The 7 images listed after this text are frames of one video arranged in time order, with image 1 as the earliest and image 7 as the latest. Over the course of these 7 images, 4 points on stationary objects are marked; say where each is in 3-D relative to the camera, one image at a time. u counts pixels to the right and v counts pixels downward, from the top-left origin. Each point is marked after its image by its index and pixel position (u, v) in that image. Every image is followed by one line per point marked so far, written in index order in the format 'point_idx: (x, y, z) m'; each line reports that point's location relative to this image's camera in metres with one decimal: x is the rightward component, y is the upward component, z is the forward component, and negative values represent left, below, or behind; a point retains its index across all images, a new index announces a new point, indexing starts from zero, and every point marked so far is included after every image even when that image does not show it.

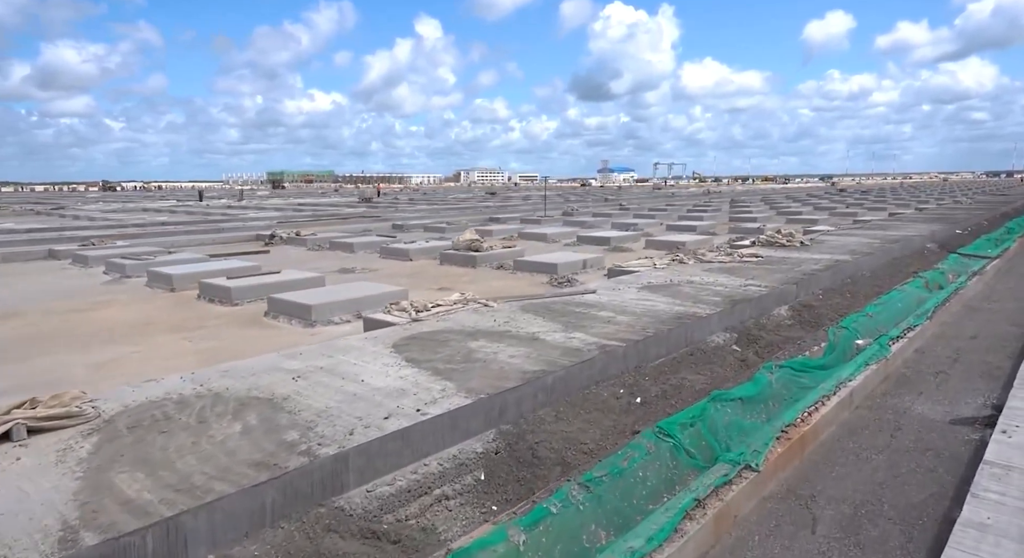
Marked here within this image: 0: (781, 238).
0: (+6.1, +0.9, +15.9) m
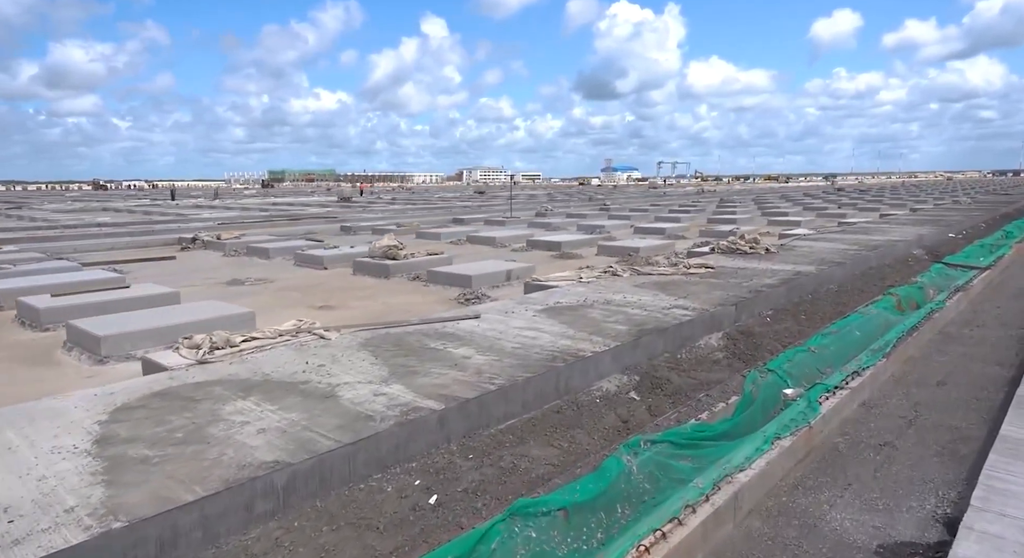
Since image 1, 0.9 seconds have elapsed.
0: (+4.7, +0.7, +14.2) m
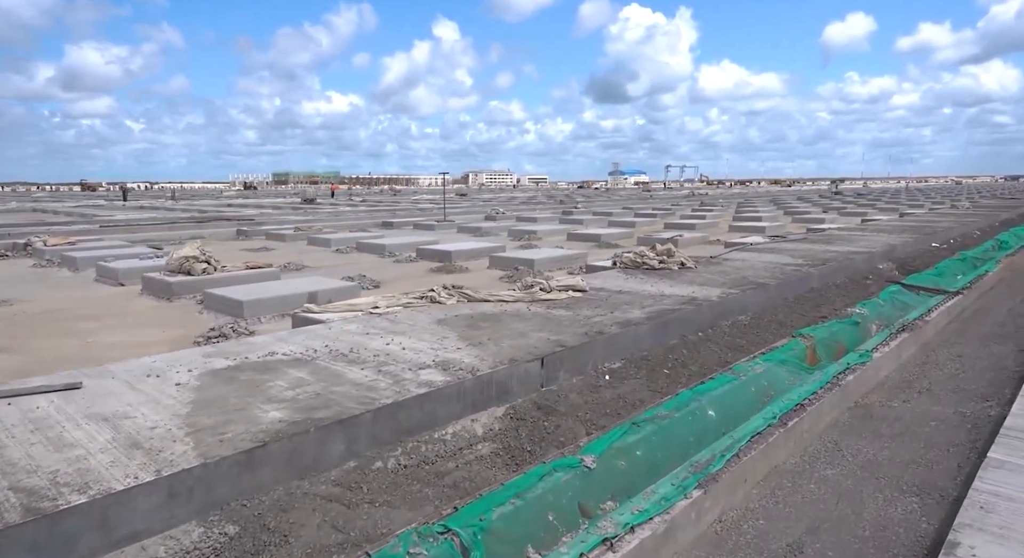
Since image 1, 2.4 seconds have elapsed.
0: (+2.3, +0.3, +11.3) m
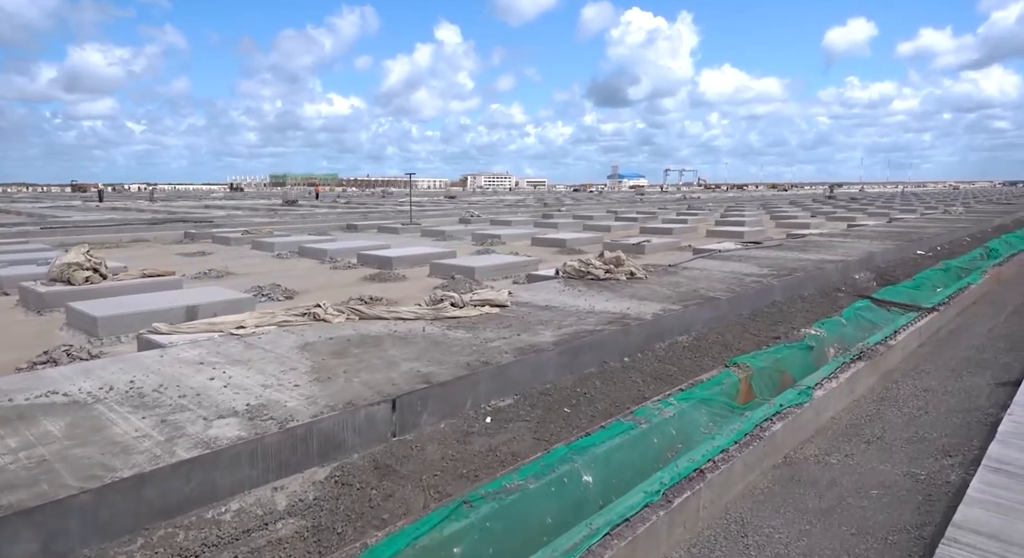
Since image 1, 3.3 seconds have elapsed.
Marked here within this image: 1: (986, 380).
0: (+1.3, +0.2, +10.2) m
1: (+4.2, -0.9, +6.1) m
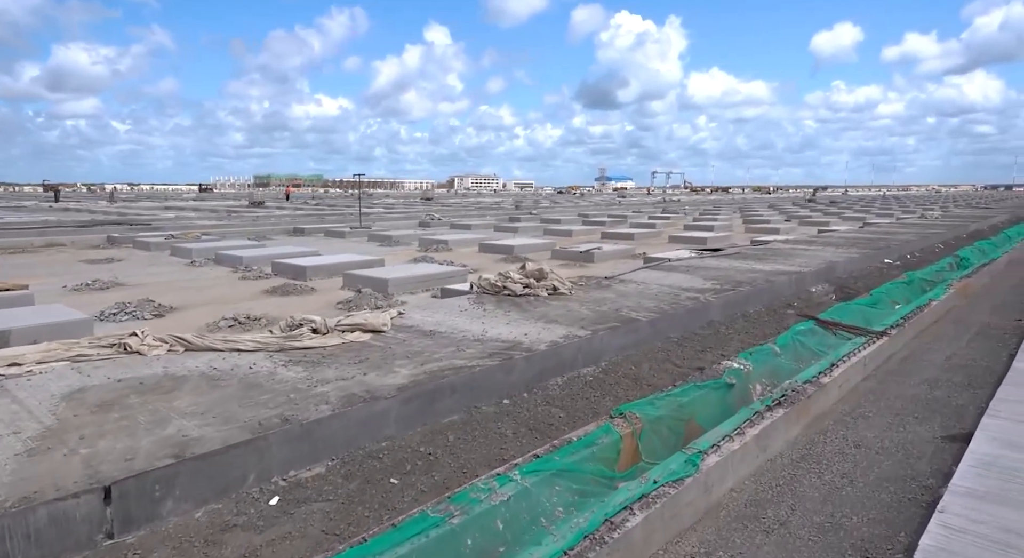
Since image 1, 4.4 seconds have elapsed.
0: (0.0, 0.0, +9.1) m
1: (+3.0, -1.1, +5.0) m
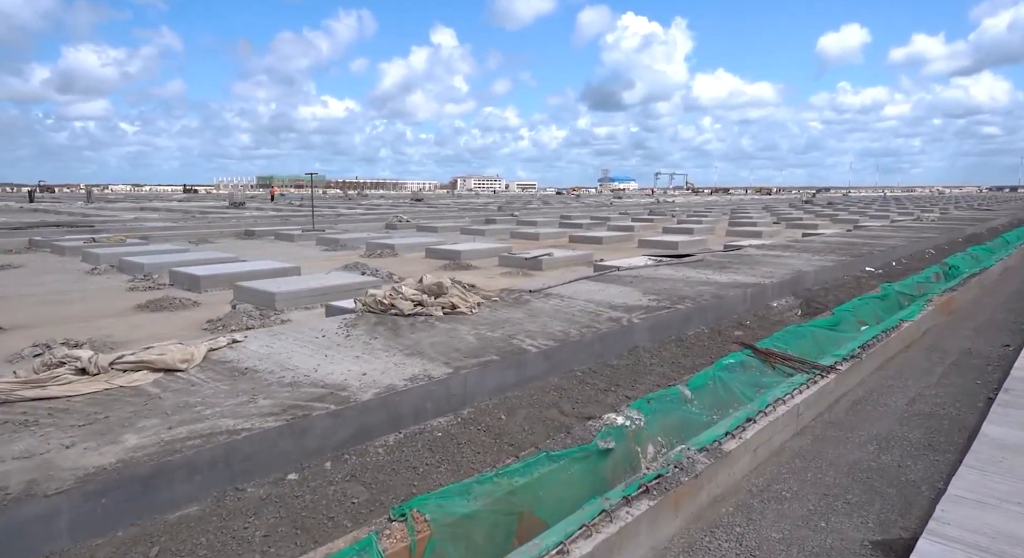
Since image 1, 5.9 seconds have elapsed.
0: (-1.2, -0.2, +7.6) m
1: (+1.8, -1.3, +3.5) m
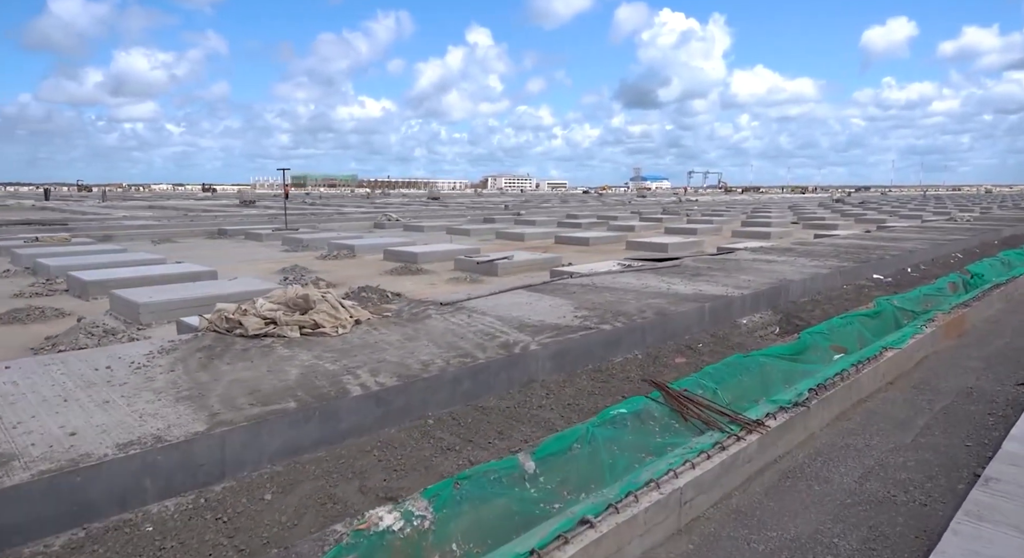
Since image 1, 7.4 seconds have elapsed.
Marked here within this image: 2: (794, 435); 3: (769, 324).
0: (-2.3, -0.3, +6.2) m
1: (+0.5, -1.4, +1.9) m
2: (+1.9, -1.0, +4.6) m
3: (+3.3, -0.6, +8.7) m
